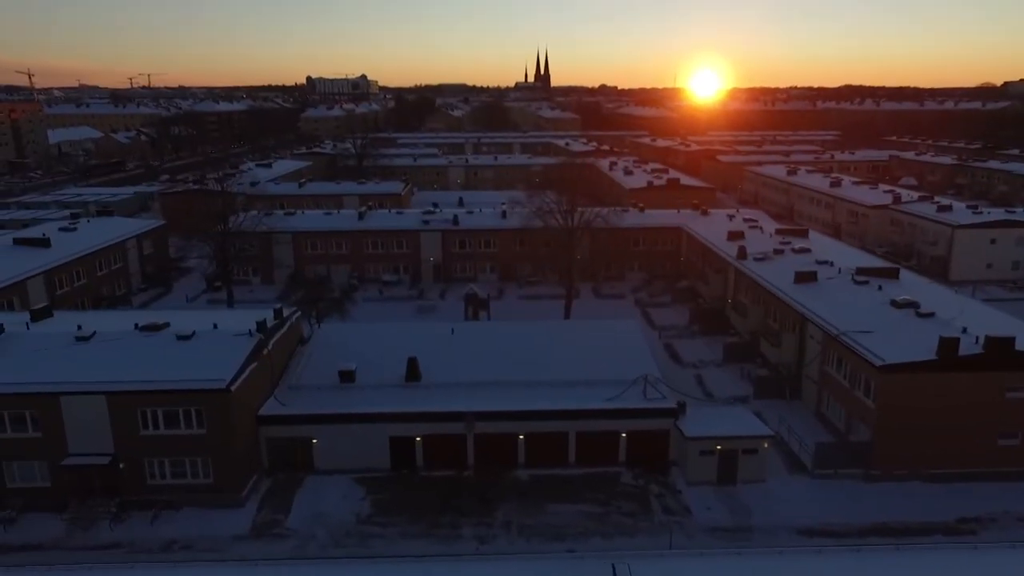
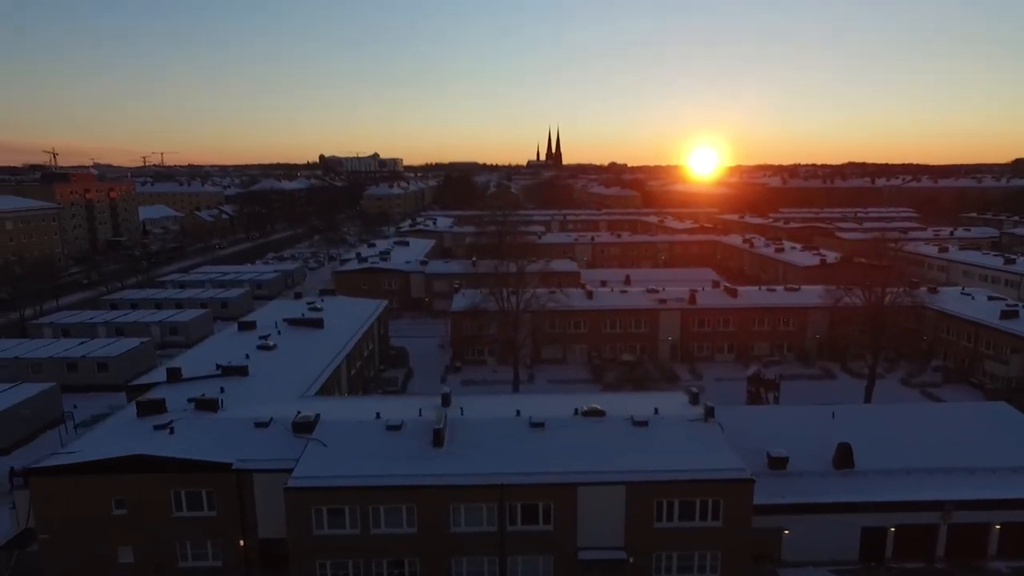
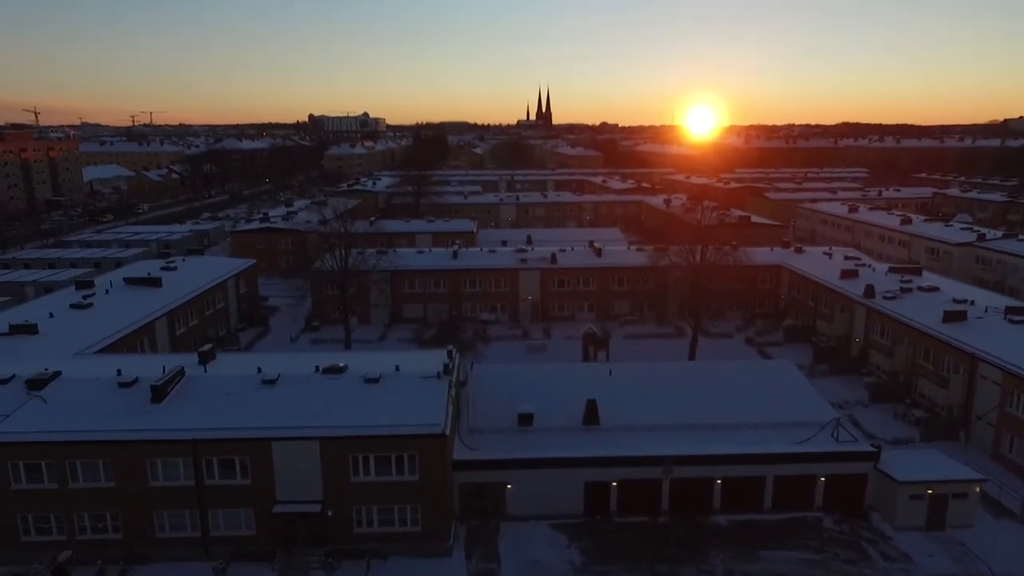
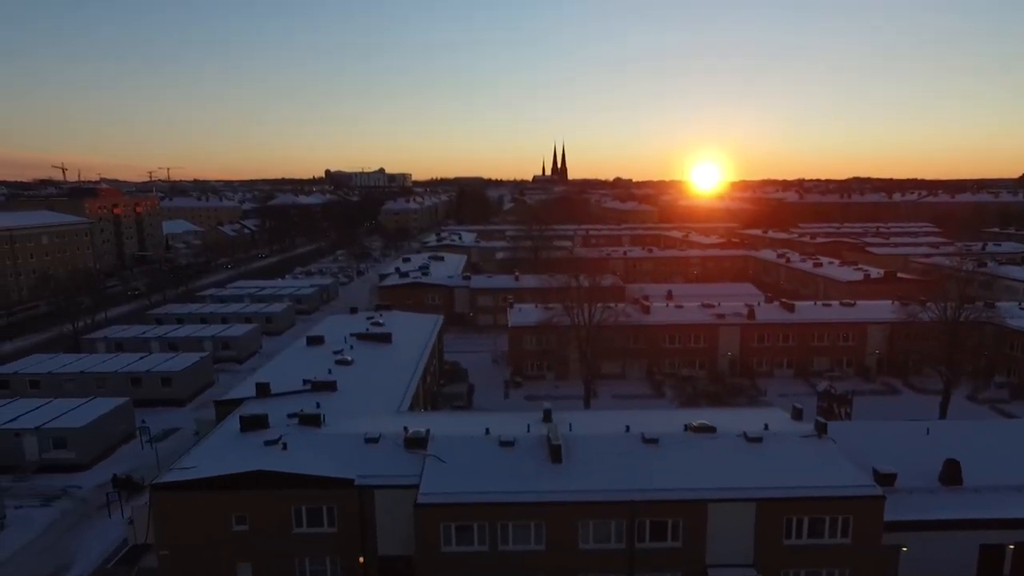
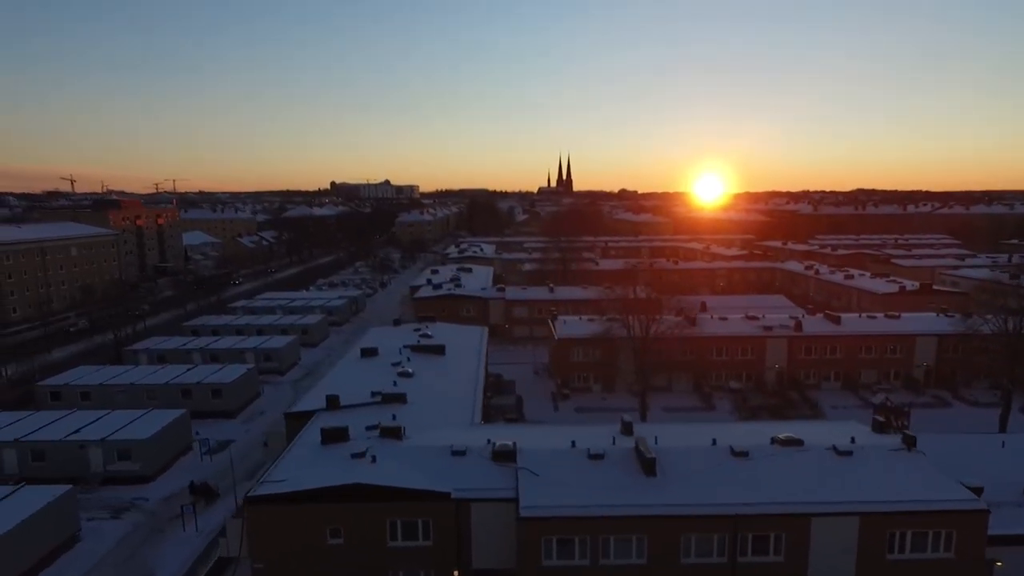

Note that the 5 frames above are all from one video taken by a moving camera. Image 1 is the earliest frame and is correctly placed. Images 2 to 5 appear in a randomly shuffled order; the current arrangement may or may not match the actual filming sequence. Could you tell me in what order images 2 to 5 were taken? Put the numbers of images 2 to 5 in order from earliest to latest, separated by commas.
3, 2, 4, 5
